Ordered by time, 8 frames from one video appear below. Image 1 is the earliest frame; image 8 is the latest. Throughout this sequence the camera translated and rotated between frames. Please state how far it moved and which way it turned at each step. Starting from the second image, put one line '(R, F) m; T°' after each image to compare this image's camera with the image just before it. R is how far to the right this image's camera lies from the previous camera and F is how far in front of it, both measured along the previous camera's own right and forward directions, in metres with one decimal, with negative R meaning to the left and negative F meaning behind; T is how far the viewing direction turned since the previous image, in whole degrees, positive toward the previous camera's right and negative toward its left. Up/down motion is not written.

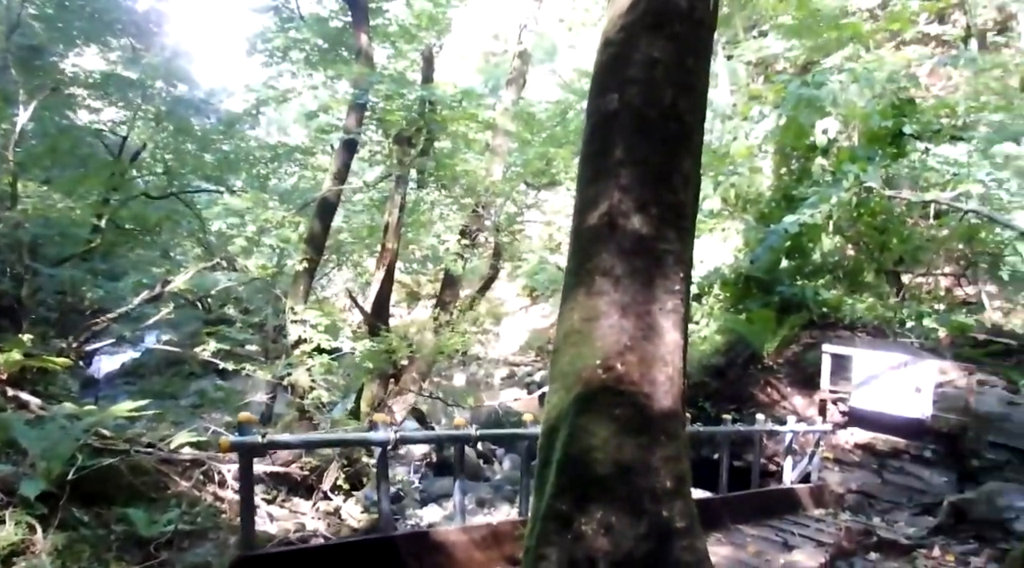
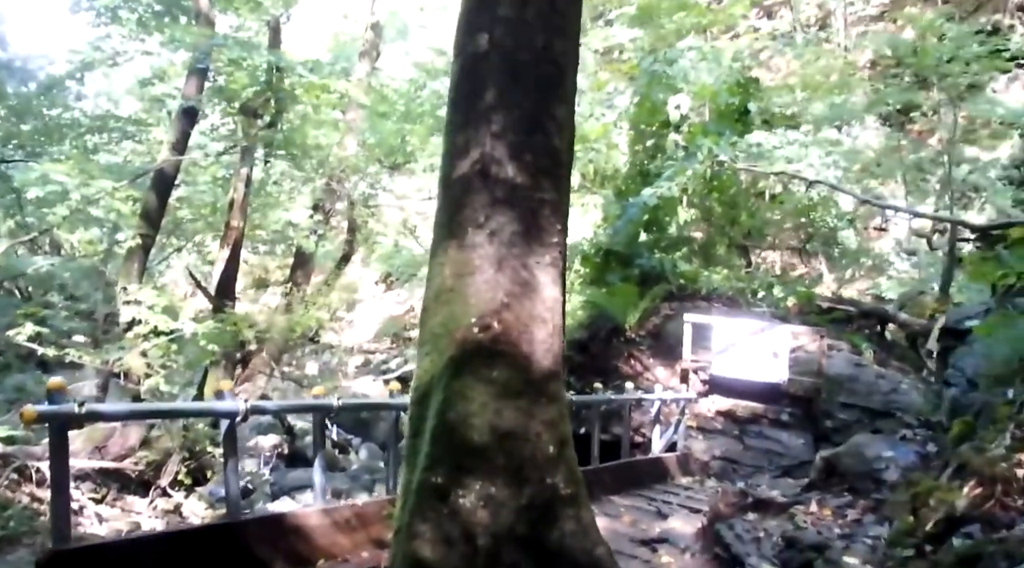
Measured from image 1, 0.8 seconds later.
(0.0, +0.3) m; +10°
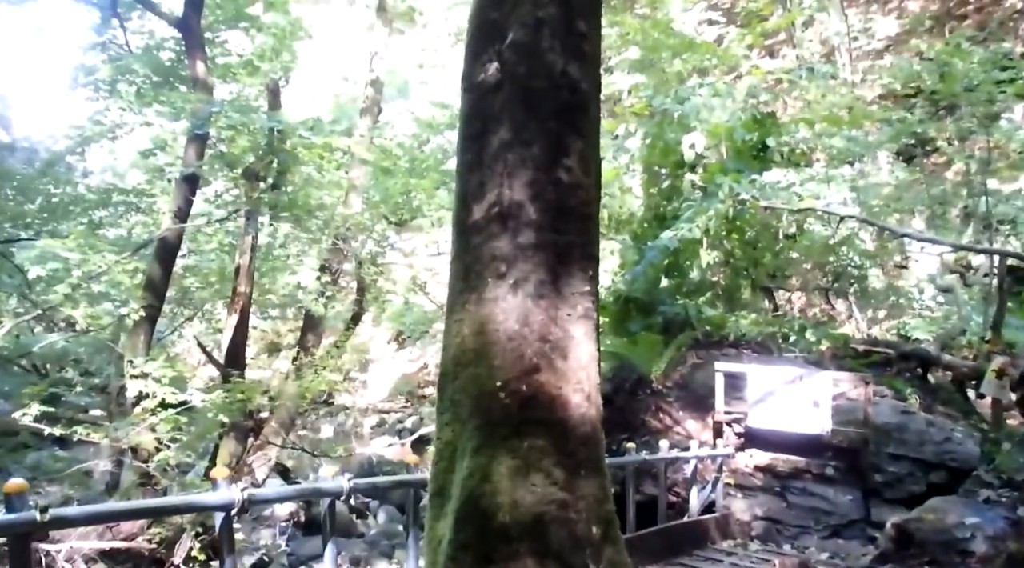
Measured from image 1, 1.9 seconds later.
(0.0, +0.4) m; -1°
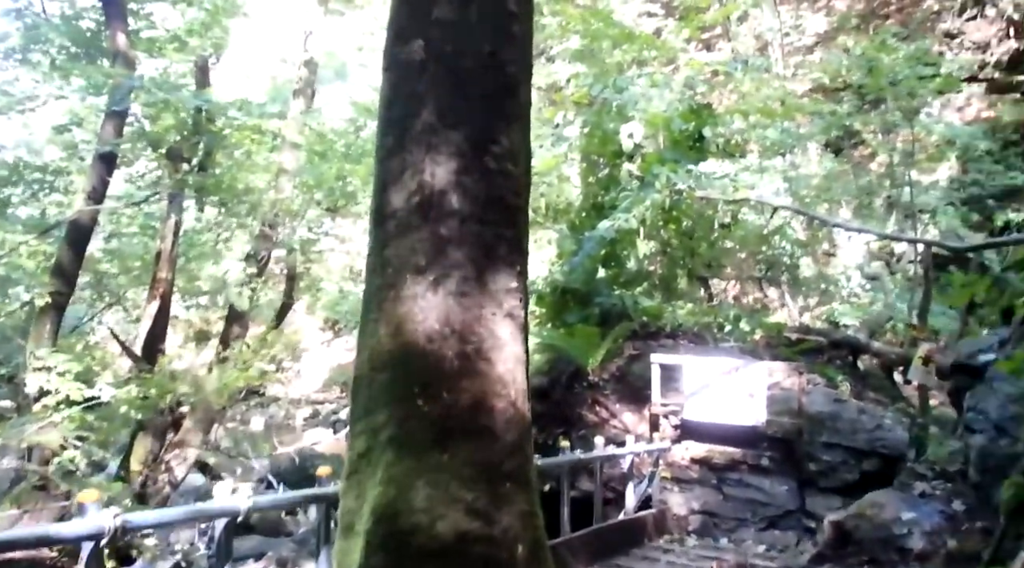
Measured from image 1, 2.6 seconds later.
(0.0, +0.2) m; +4°
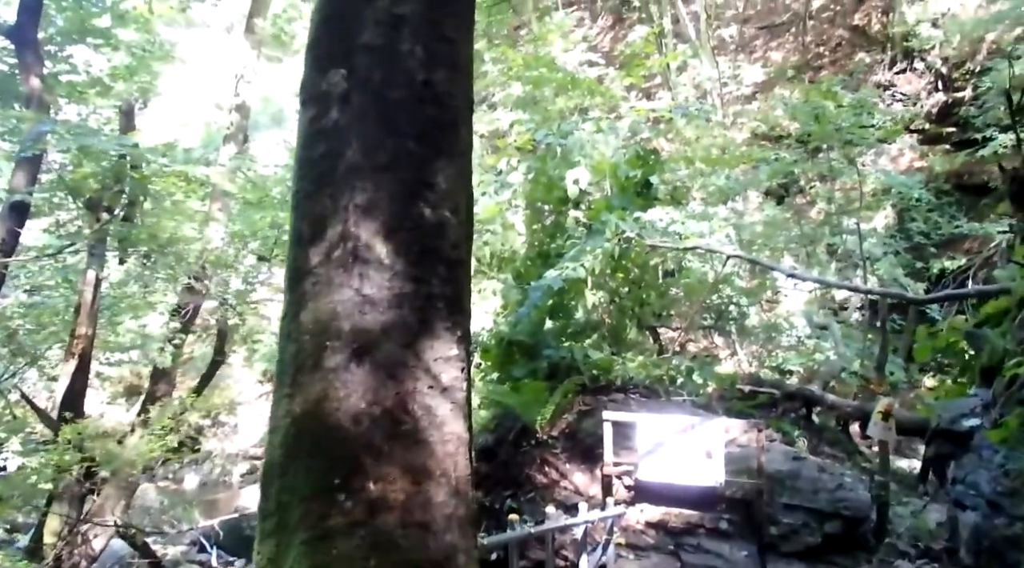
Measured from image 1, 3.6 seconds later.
(0.0, +0.4) m; +4°
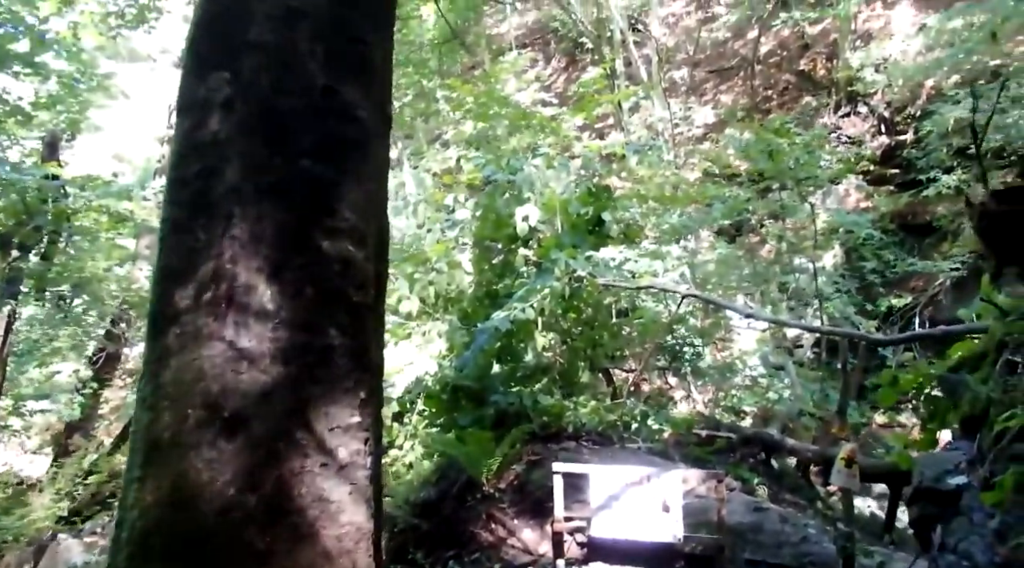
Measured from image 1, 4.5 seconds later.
(+0.1, +0.4) m; +3°
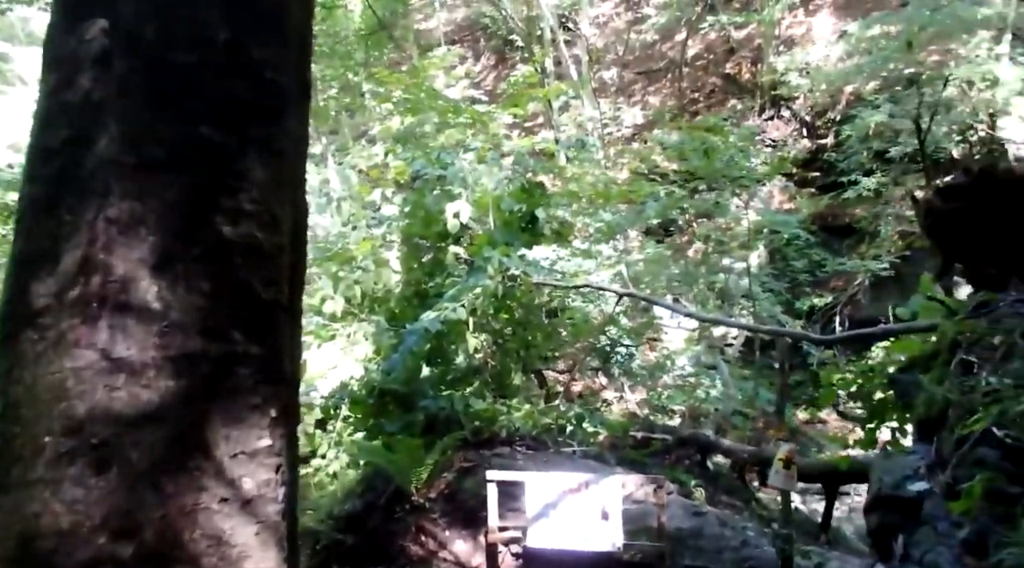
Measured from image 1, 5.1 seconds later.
(0.0, +0.3) m; +5°
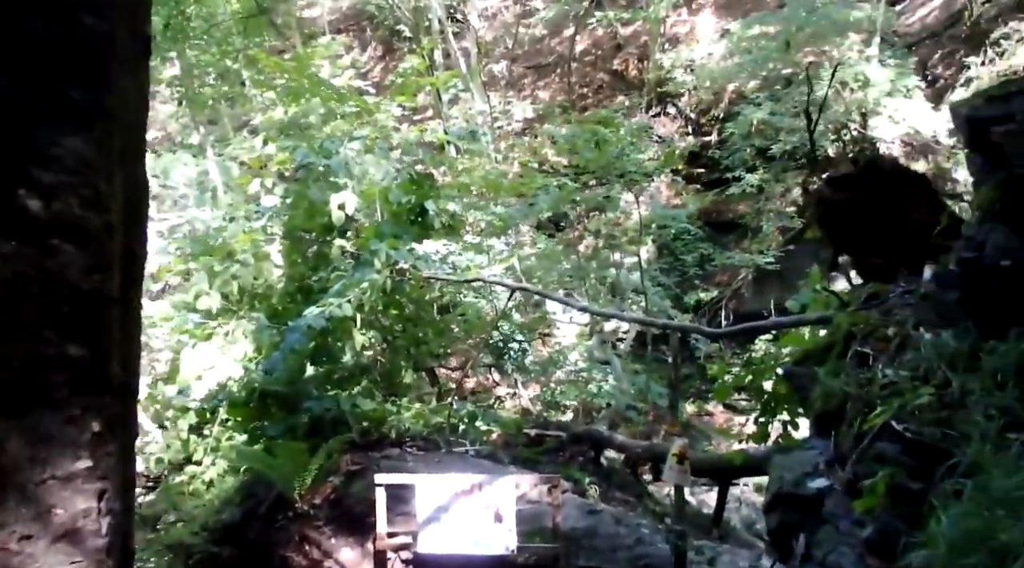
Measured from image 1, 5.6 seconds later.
(0.0, +0.2) m; +7°
